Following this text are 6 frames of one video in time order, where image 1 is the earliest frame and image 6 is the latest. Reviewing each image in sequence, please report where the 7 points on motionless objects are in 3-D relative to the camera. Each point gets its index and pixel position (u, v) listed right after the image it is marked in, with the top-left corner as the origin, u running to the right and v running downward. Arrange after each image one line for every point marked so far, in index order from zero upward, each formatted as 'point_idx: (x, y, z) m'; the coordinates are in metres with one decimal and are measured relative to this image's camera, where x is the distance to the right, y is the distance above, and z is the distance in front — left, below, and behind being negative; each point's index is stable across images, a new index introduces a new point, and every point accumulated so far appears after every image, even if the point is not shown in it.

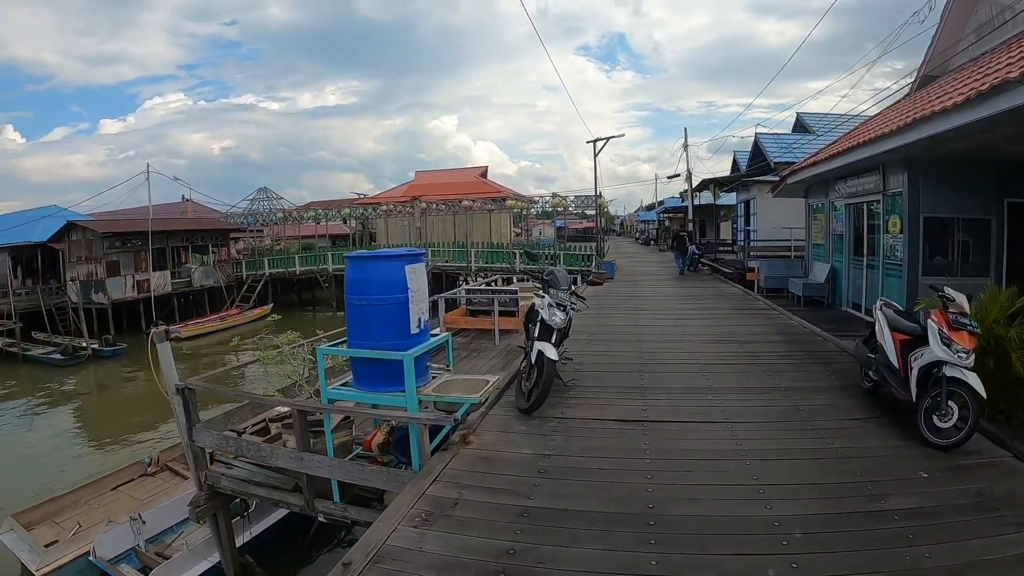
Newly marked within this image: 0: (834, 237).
0: (+5.3, +0.8, +9.2) m
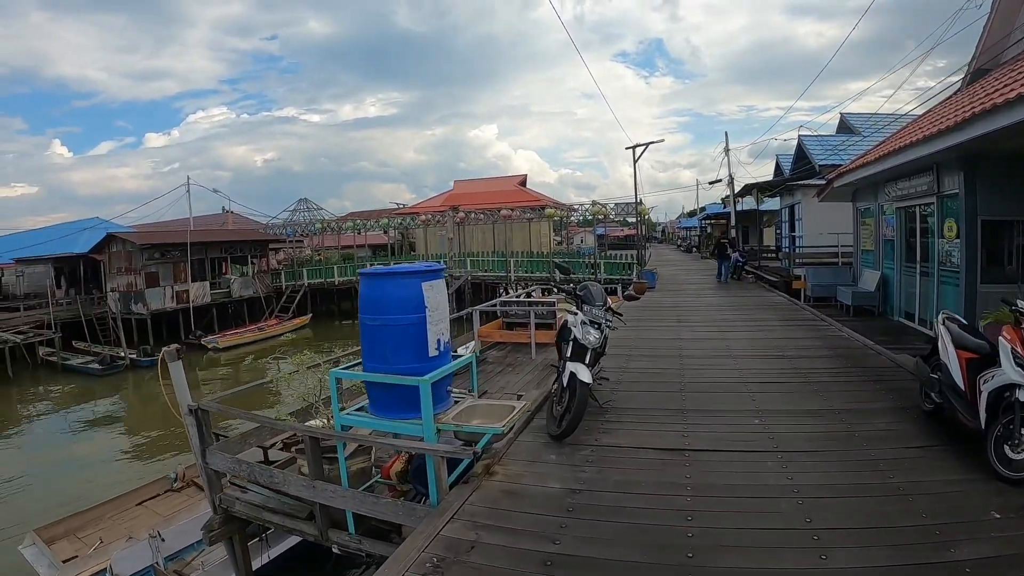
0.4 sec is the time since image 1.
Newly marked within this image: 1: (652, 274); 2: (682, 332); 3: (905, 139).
0: (+5.8, +0.7, +8.6) m
1: (+3.4, +0.3, +12.9) m
2: (+2.2, -0.6, +7.1) m
3: (+5.7, +2.2, +8.1) m
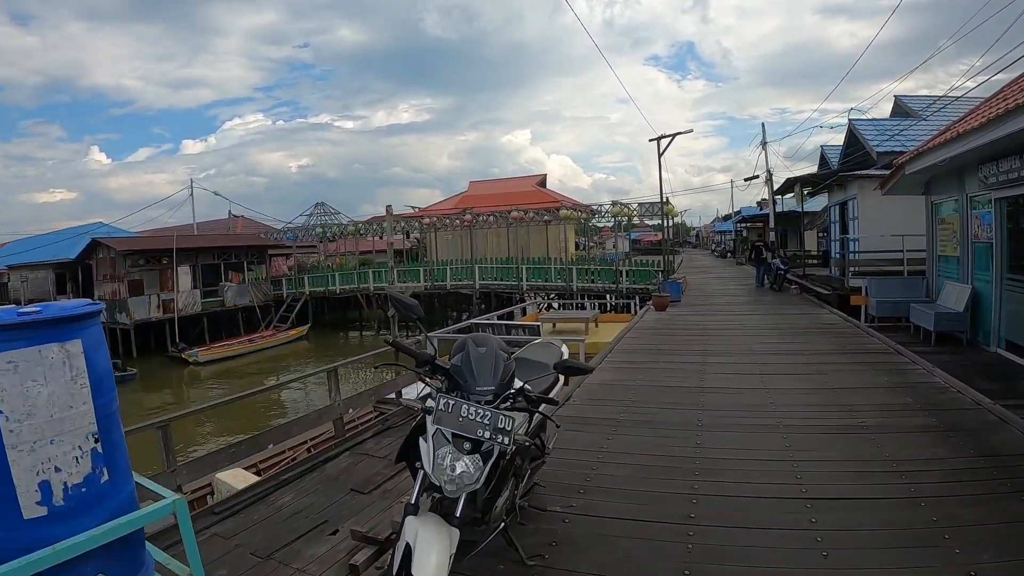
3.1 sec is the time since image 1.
0: (+5.3, +0.5, +6.4) m
1: (+3.2, +0.1, +10.8) m
2: (+1.7, -0.8, +5.1) m
3: (+5.3, +2.0, +5.9) m
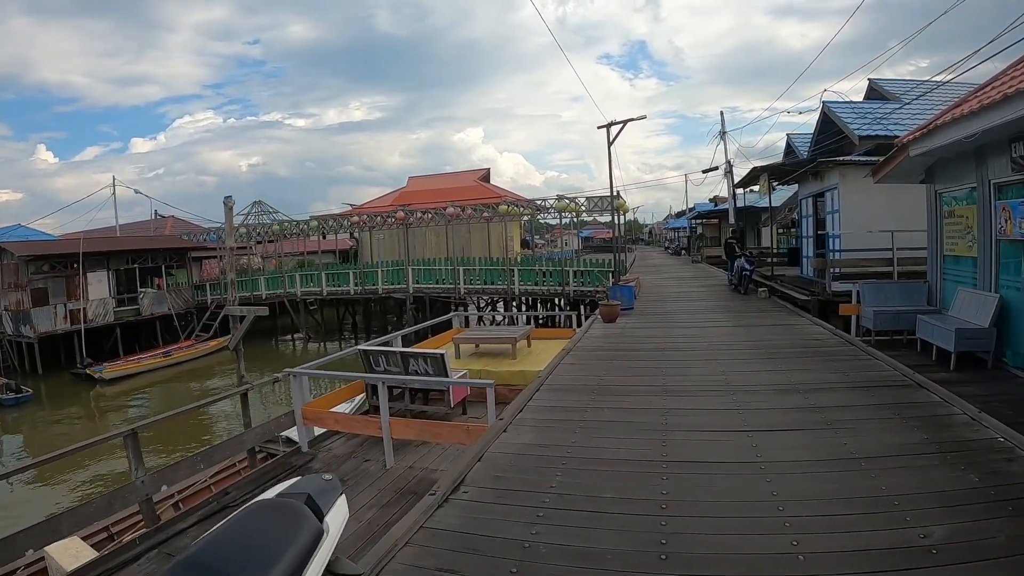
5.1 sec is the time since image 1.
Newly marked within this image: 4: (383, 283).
0: (+4.4, +0.4, +5.0) m
1: (+1.9, 0.0, +9.3) m
2: (+1.0, -1.0, +3.4) m
3: (+4.4, +1.9, +4.6) m
4: (-4.4, +0.2, +18.8) m
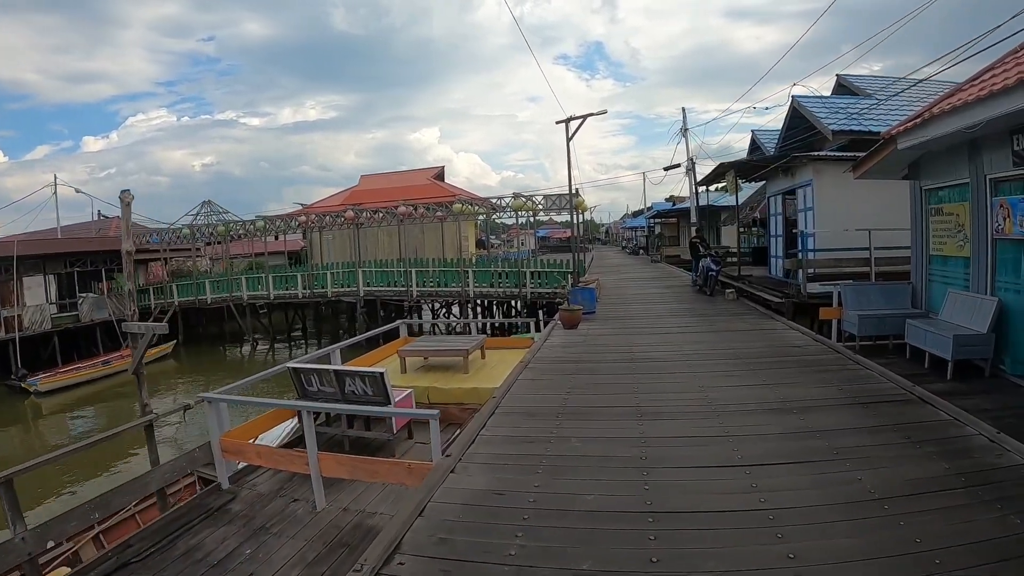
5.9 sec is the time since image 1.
0: (+4.1, +0.4, +4.7) m
1: (+1.3, -0.1, +8.7) m
2: (+0.7, -1.0, +2.8) m
3: (+4.0, +1.9, +4.2) m
4: (-5.8, +0.1, +17.8) m
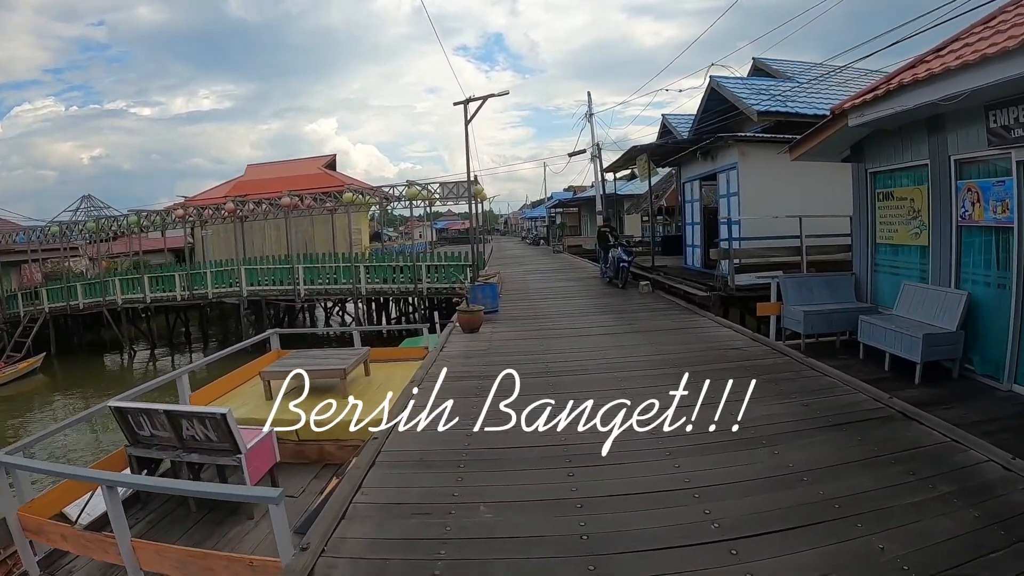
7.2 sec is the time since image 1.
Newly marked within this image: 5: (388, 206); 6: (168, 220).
0: (+3.3, +0.5, +4.2) m
1: (0.0, 0.0, +7.7) m
2: (+0.4, -1.0, +1.8) m
3: (+3.4, +1.9, +3.7) m
4: (-8.4, 0.0, +15.6) m
5: (-2.7, +1.9, +13.2) m
6: (-10.0, +1.9, +16.3) m
